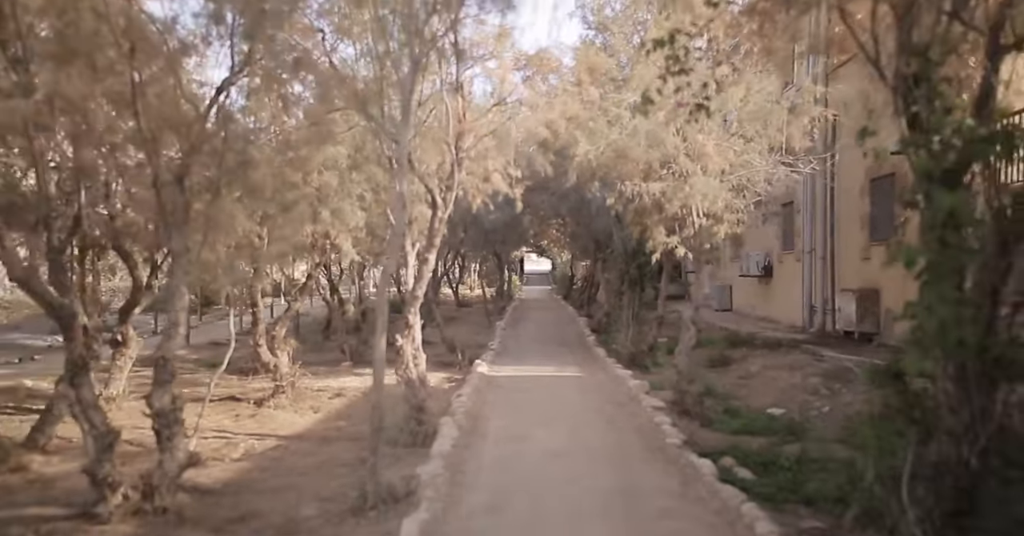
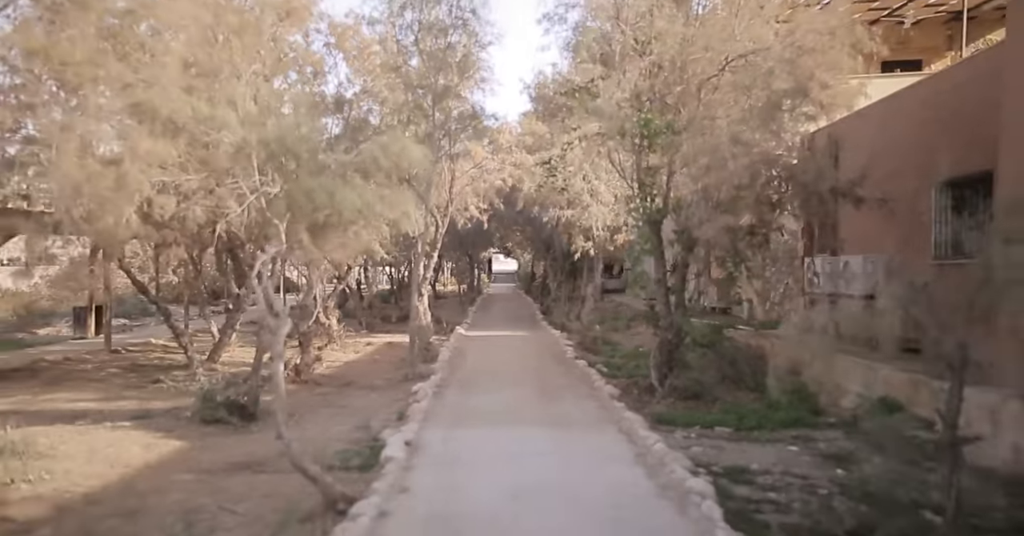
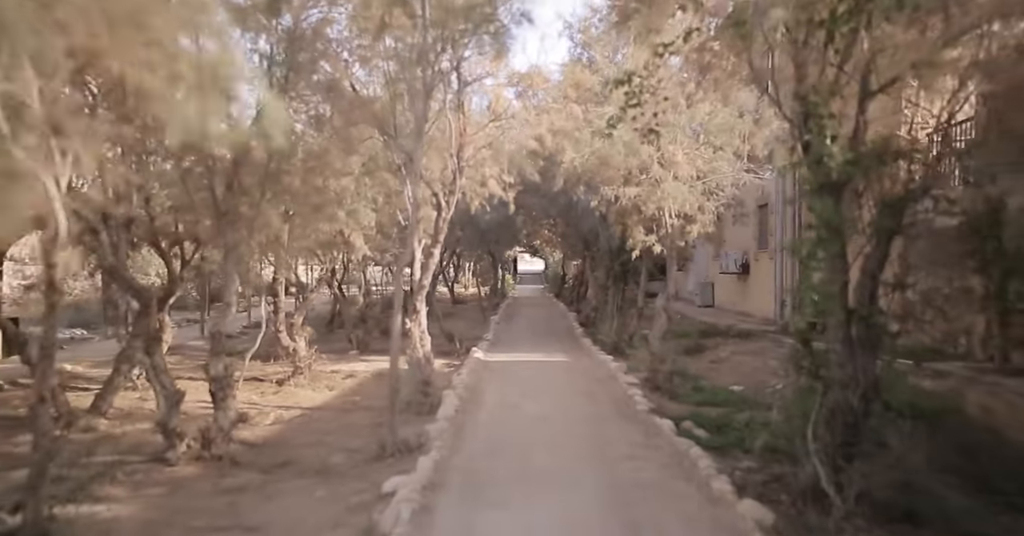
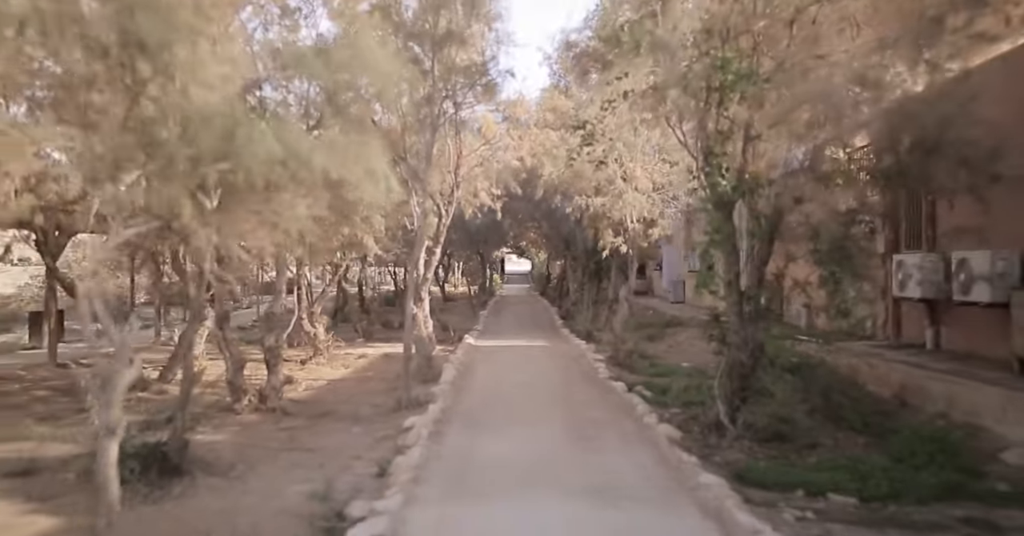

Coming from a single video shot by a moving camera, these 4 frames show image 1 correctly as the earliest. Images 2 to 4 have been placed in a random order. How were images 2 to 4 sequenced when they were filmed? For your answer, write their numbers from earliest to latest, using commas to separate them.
3, 4, 2
